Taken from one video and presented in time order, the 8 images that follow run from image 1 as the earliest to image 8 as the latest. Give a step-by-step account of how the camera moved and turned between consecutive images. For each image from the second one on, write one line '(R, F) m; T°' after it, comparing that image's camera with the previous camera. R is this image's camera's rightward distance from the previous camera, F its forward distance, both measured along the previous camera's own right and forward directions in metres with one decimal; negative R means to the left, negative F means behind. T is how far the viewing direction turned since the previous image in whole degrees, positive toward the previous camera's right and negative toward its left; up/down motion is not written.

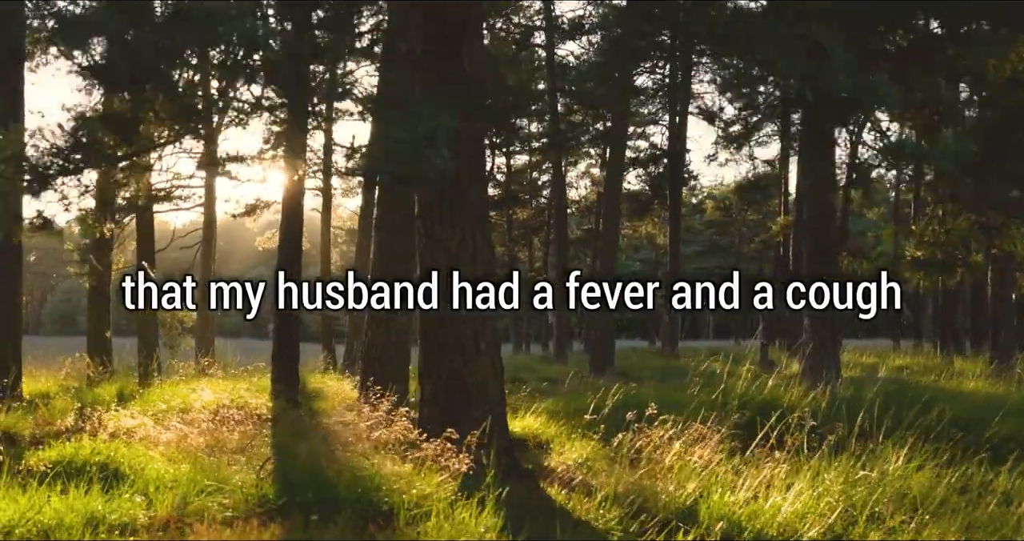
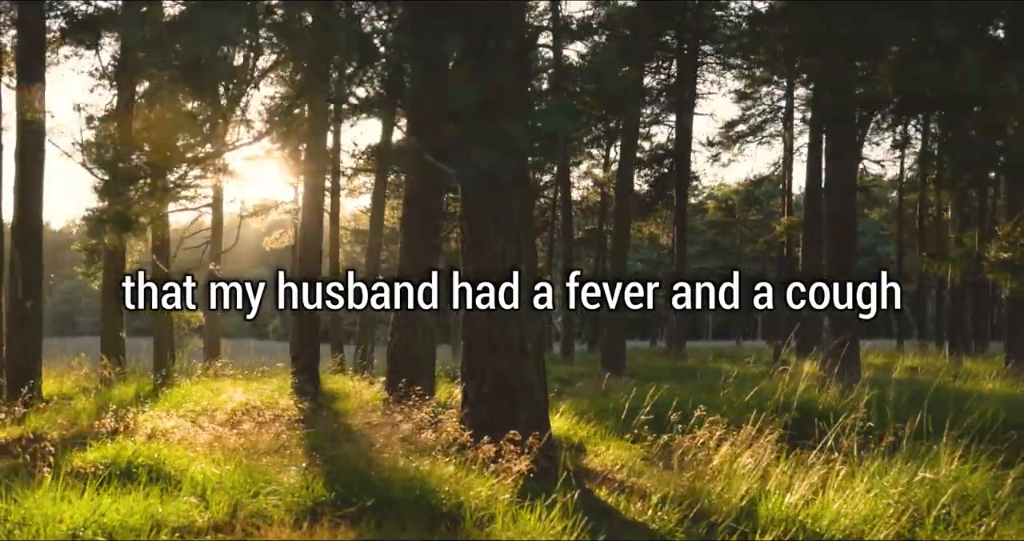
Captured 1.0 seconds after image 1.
(-0.3, 0.0) m; 0°
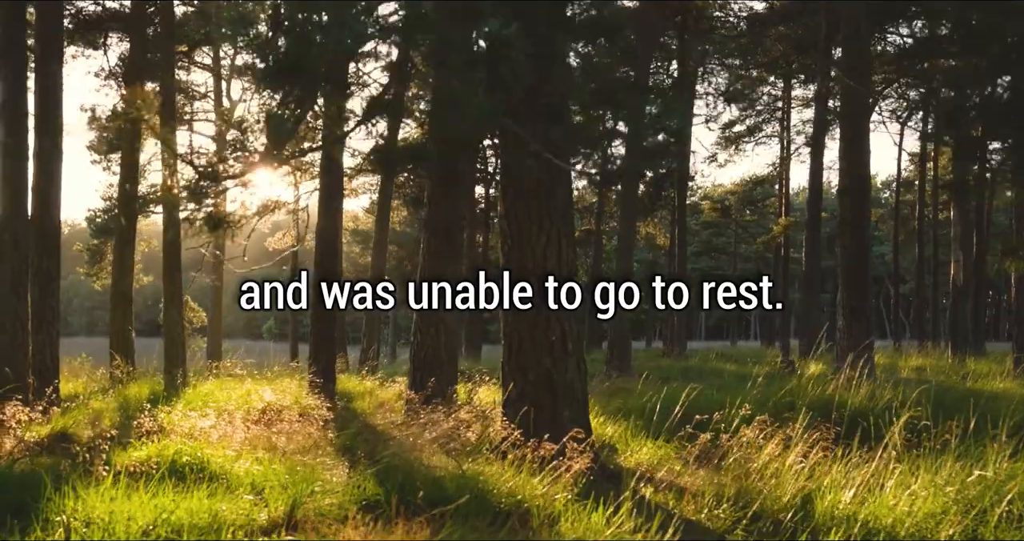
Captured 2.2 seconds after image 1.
(-0.3, 0.0) m; 0°
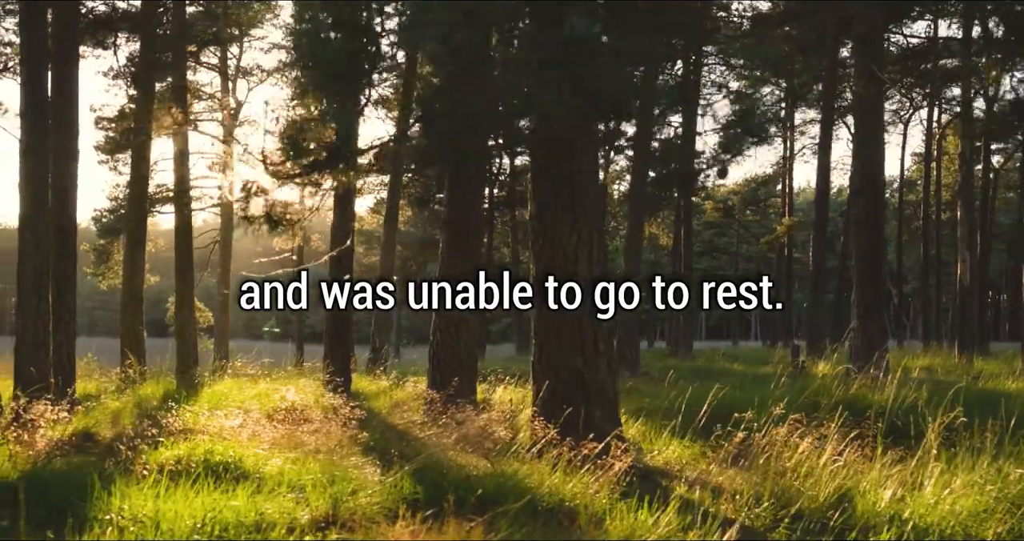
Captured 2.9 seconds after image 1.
(-0.2, 0.0) m; 0°
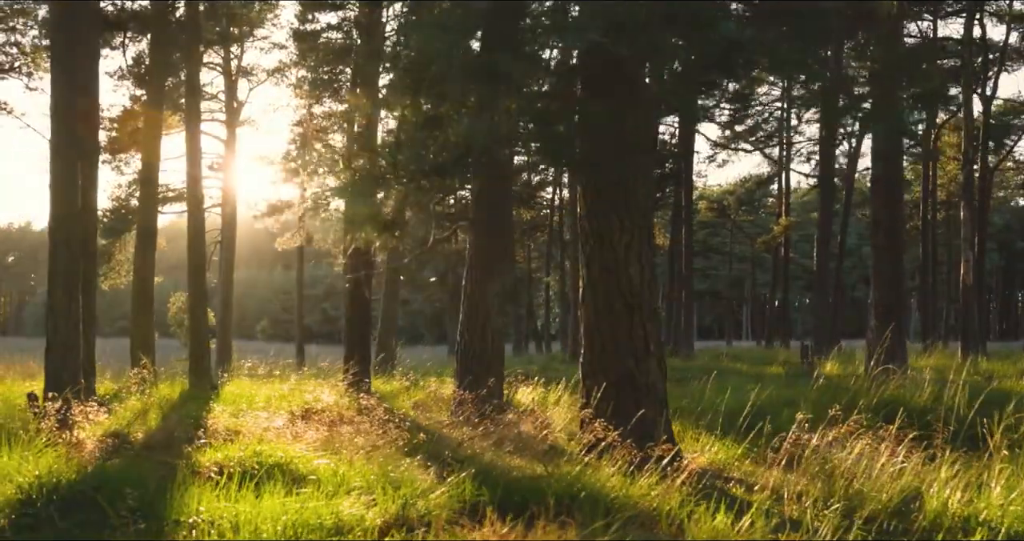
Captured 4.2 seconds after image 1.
(-0.4, 0.0) m; 0°
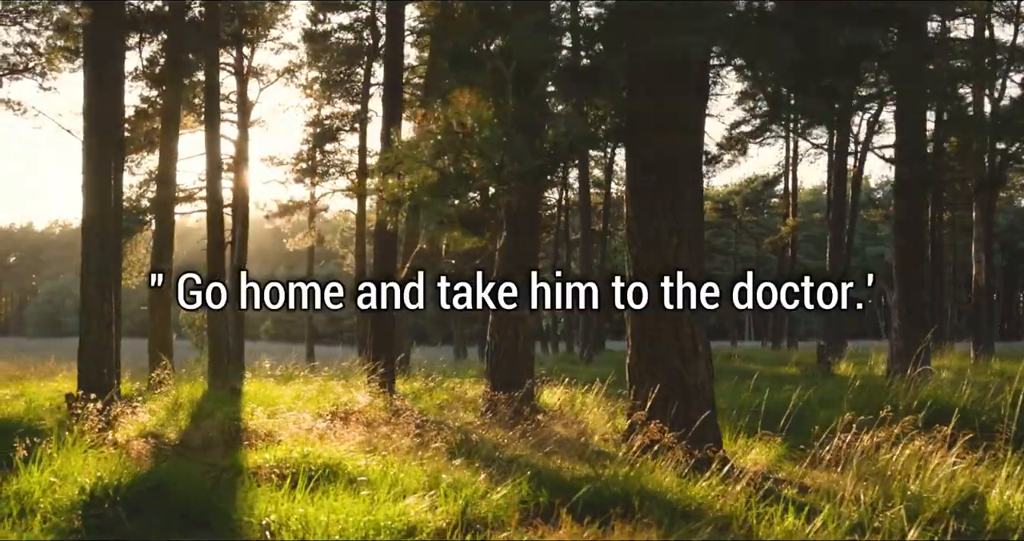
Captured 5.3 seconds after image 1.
(-0.3, 0.0) m; 0°
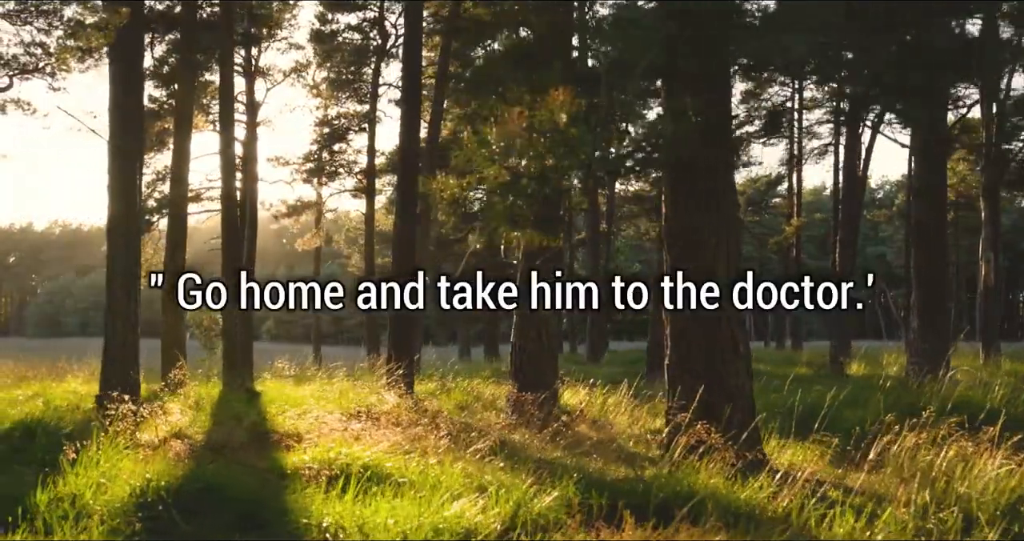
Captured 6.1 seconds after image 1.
(-0.3, 0.0) m; 0°
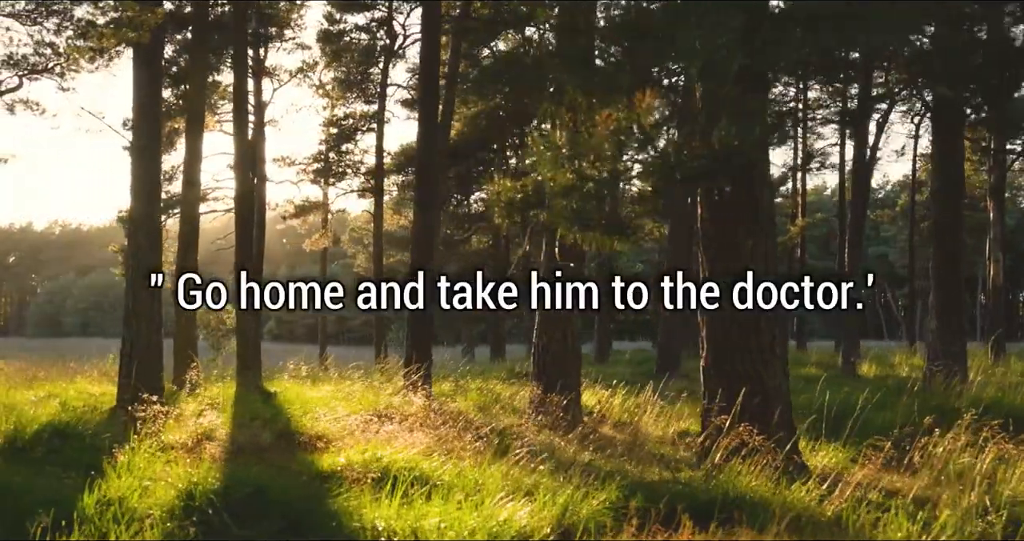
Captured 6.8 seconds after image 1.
(-0.3, 0.0) m; 0°
